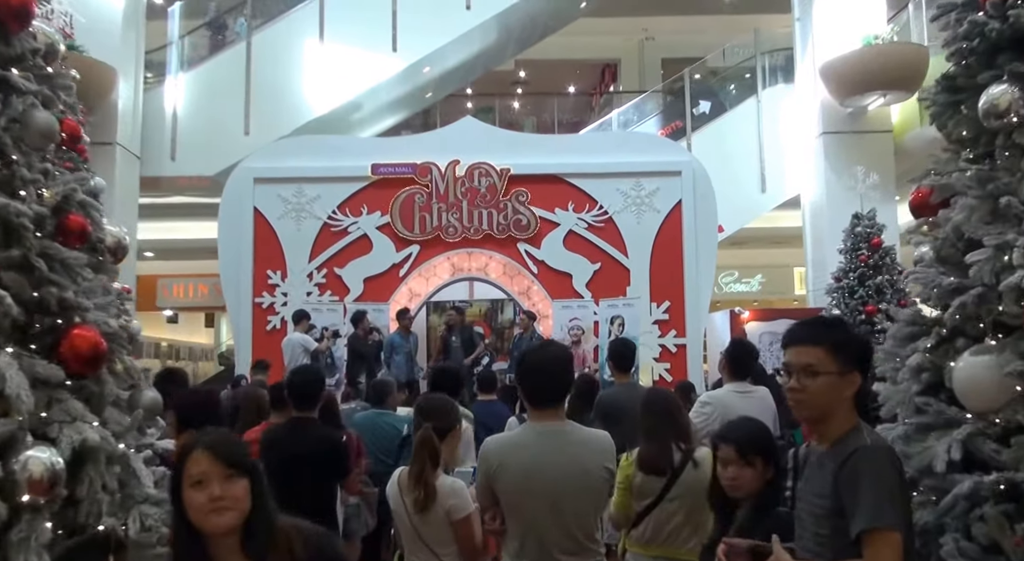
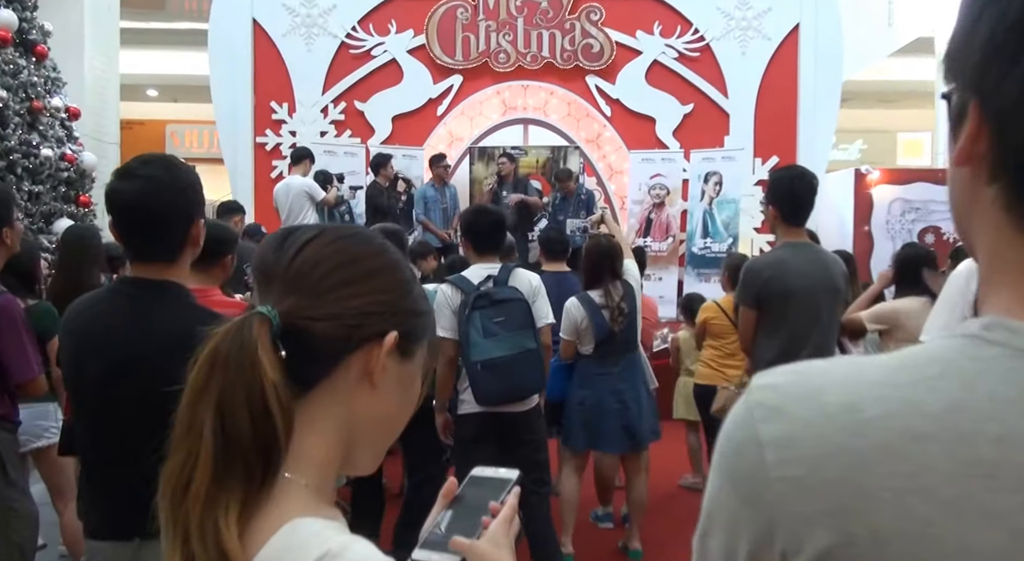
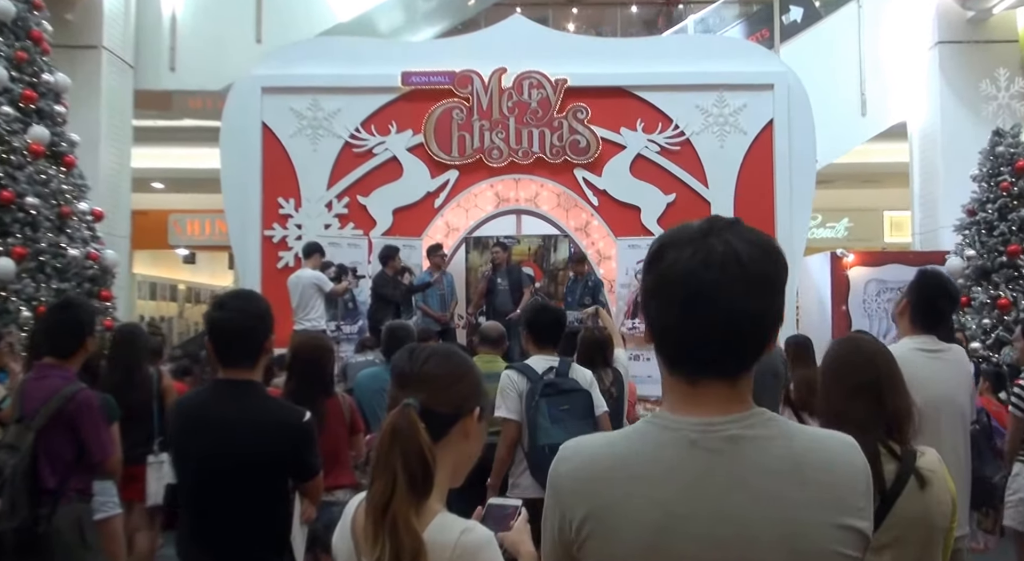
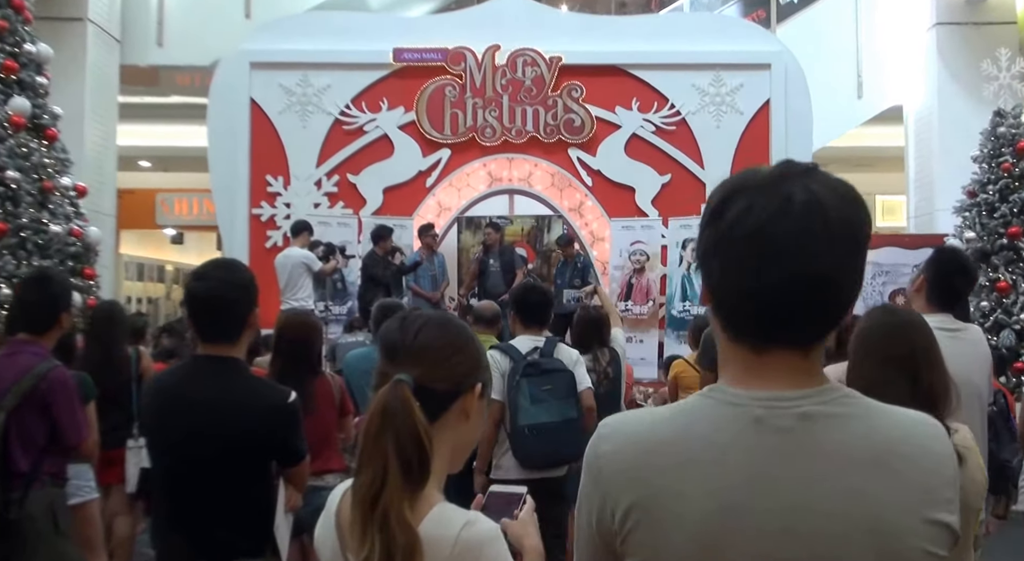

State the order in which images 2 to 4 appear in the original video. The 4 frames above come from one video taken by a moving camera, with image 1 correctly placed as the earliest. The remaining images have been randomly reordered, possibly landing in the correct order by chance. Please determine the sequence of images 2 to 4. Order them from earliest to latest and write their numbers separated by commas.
3, 4, 2
